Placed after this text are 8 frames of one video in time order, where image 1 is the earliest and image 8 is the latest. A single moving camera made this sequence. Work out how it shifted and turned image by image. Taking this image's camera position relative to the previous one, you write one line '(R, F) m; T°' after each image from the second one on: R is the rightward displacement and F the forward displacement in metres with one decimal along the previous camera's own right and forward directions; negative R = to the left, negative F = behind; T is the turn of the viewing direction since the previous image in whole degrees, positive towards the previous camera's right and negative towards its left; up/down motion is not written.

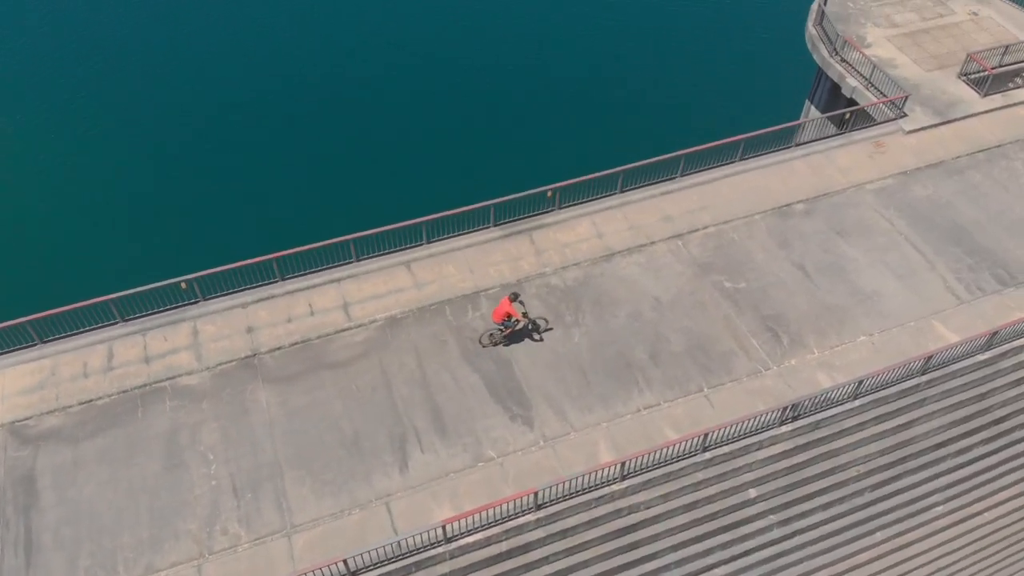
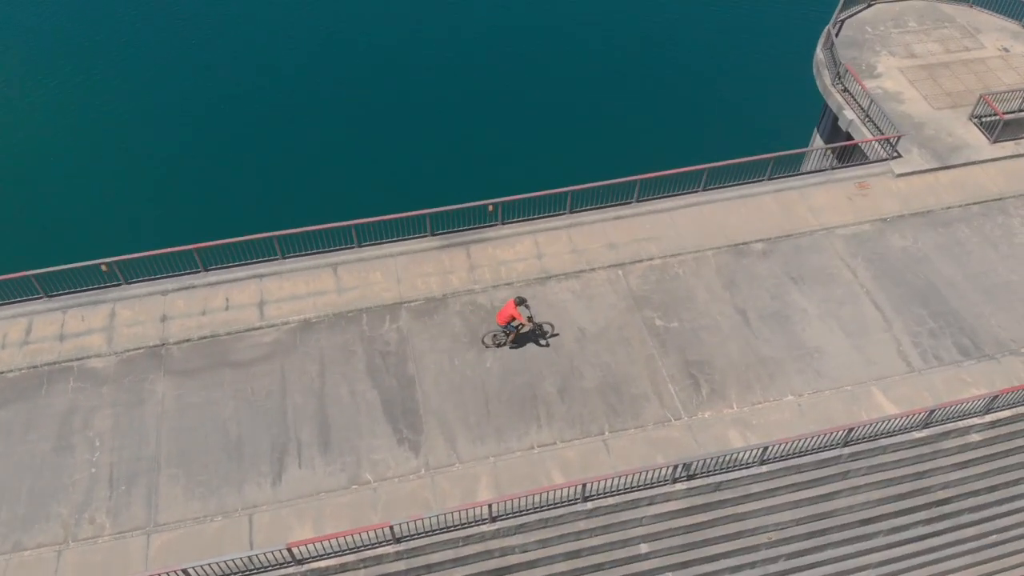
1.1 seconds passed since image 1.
(+3.5, +0.9) m; -5°
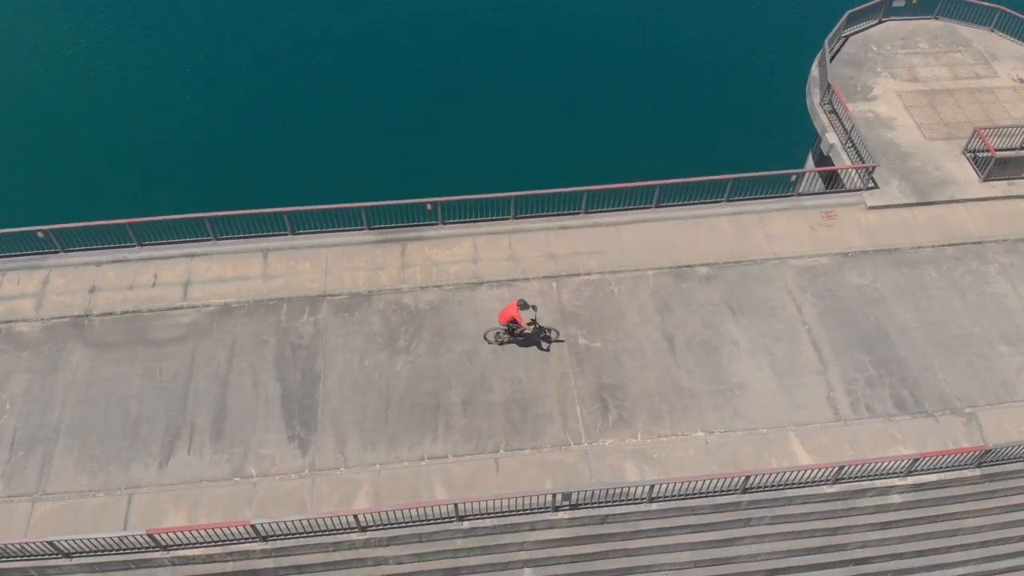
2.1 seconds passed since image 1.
(+3.2, +0.7) m; -4°
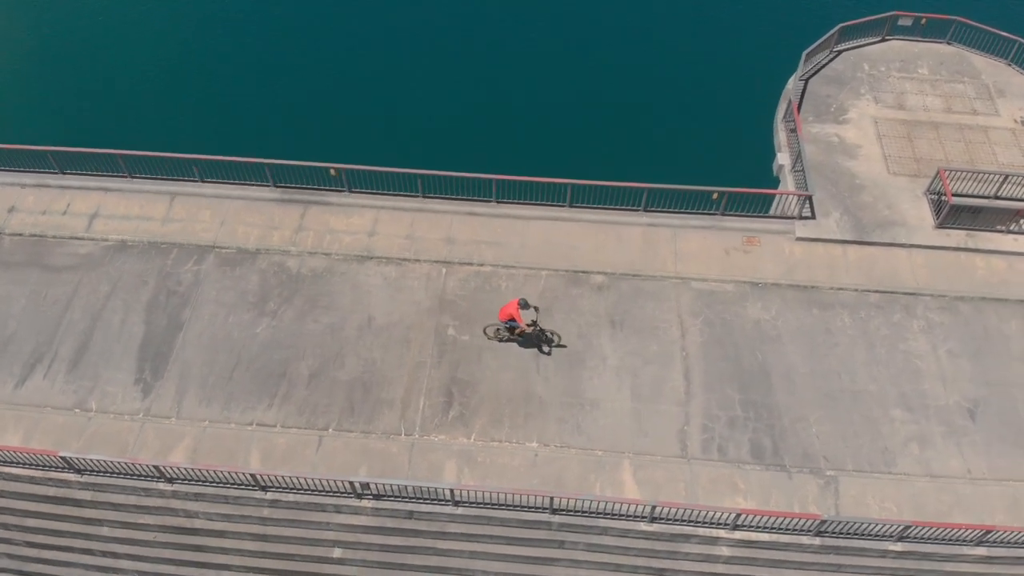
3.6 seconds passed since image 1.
(+4.9, +0.8) m; -7°
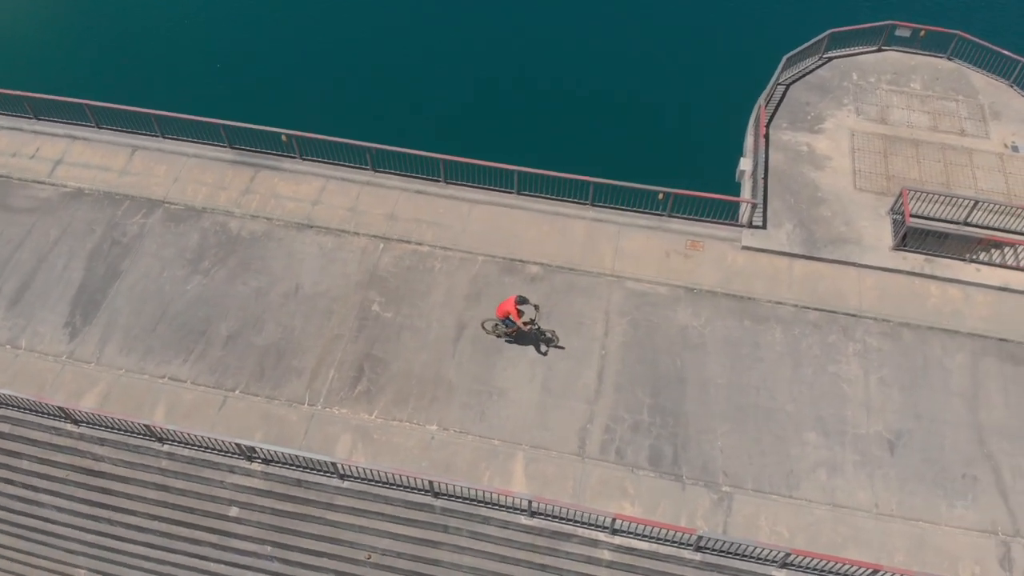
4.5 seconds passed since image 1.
(+2.9, +0.3) m; -4°
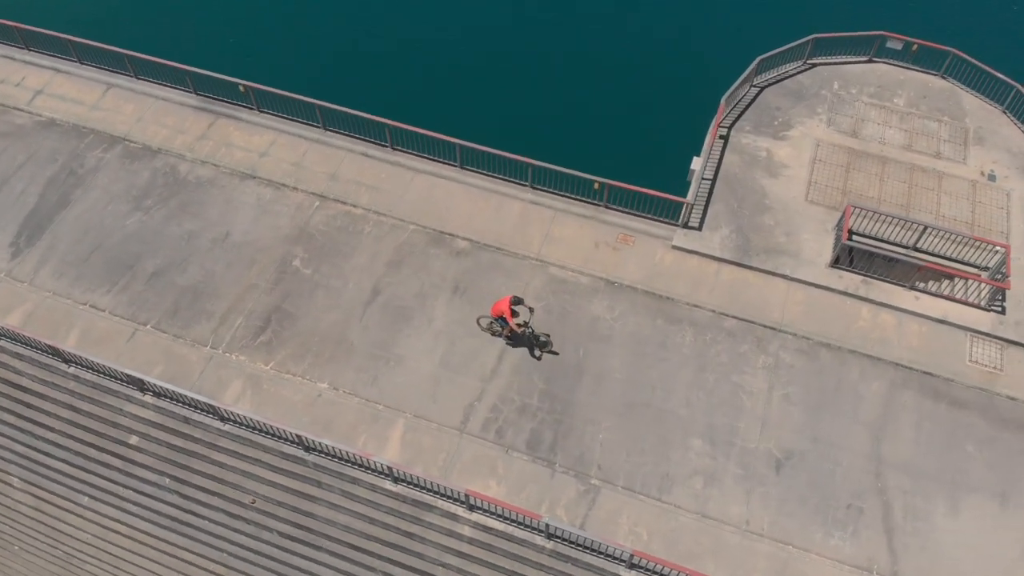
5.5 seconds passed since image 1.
(+3.3, +0.2) m; -5°
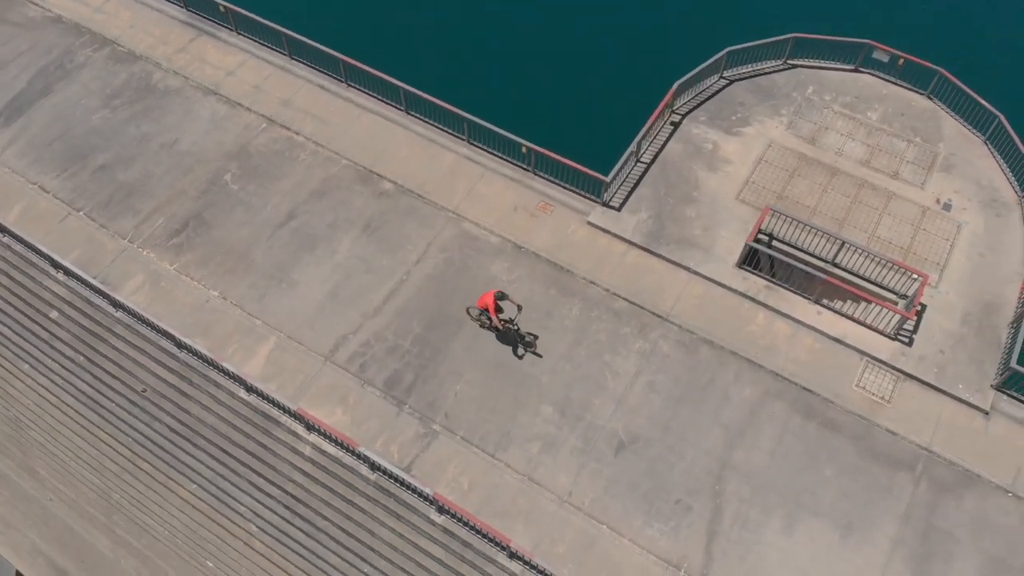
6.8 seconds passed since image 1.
(+4.2, 0.0) m; -7°
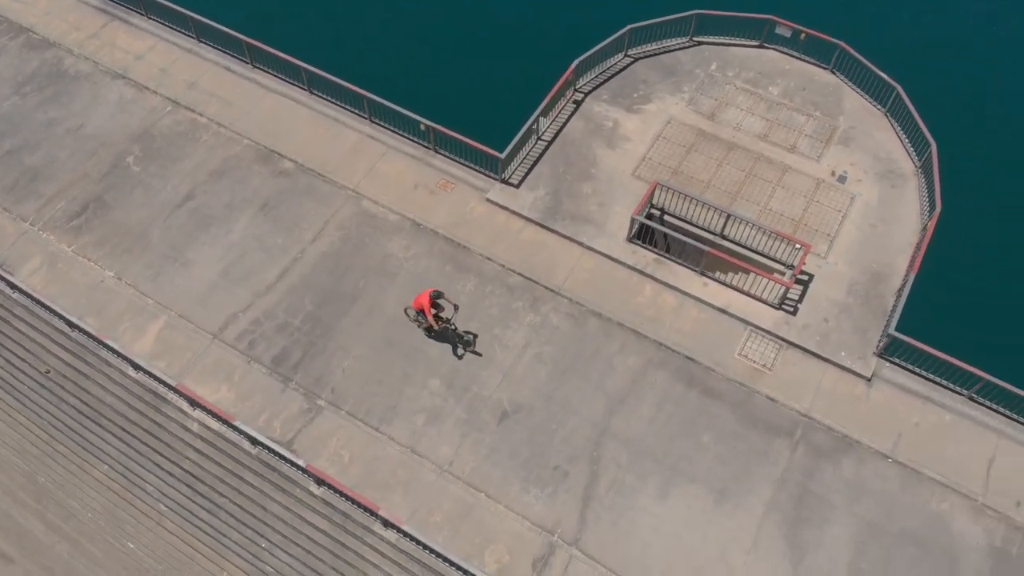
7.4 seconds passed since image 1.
(+2.2, -0.2) m; 0°
